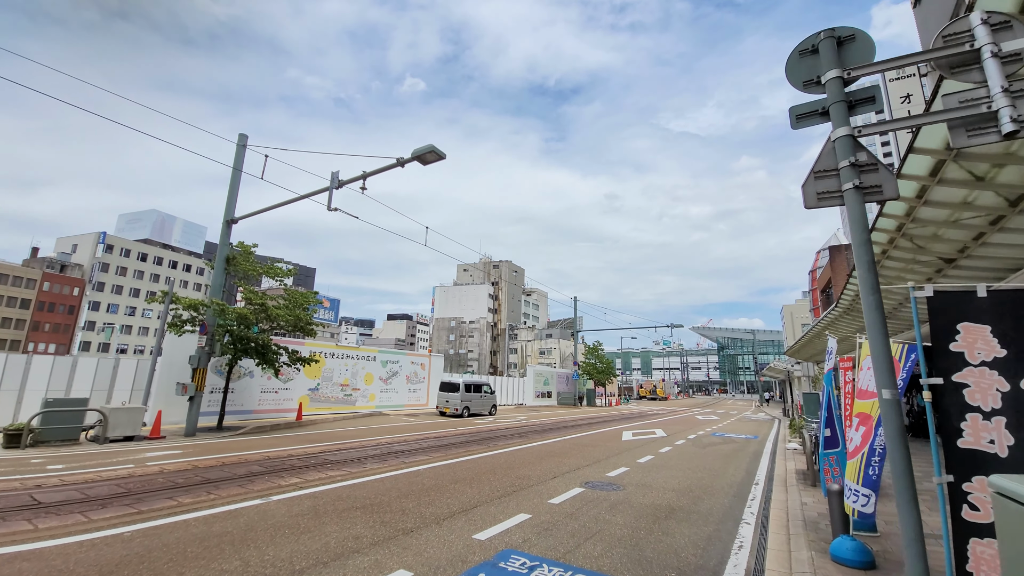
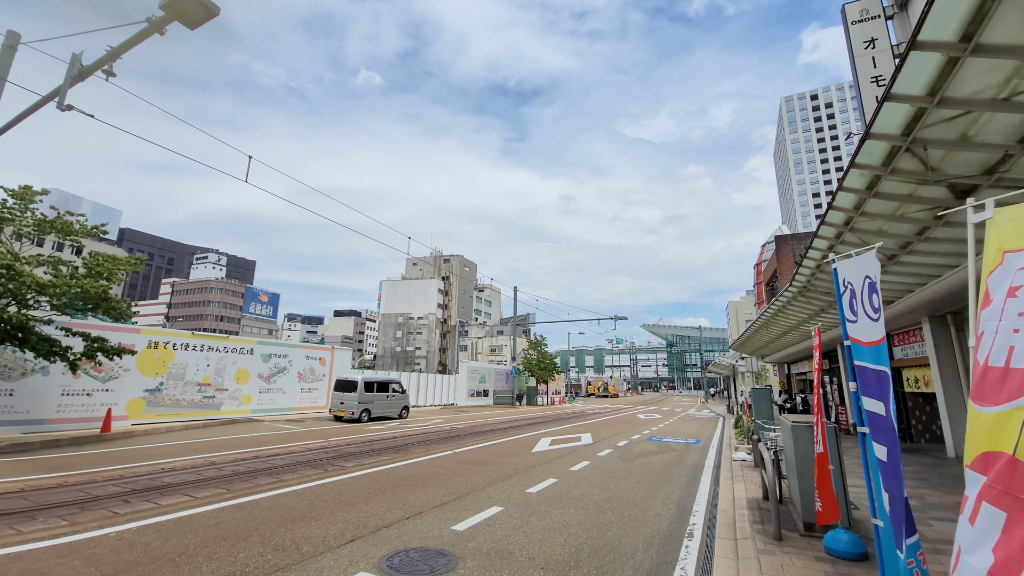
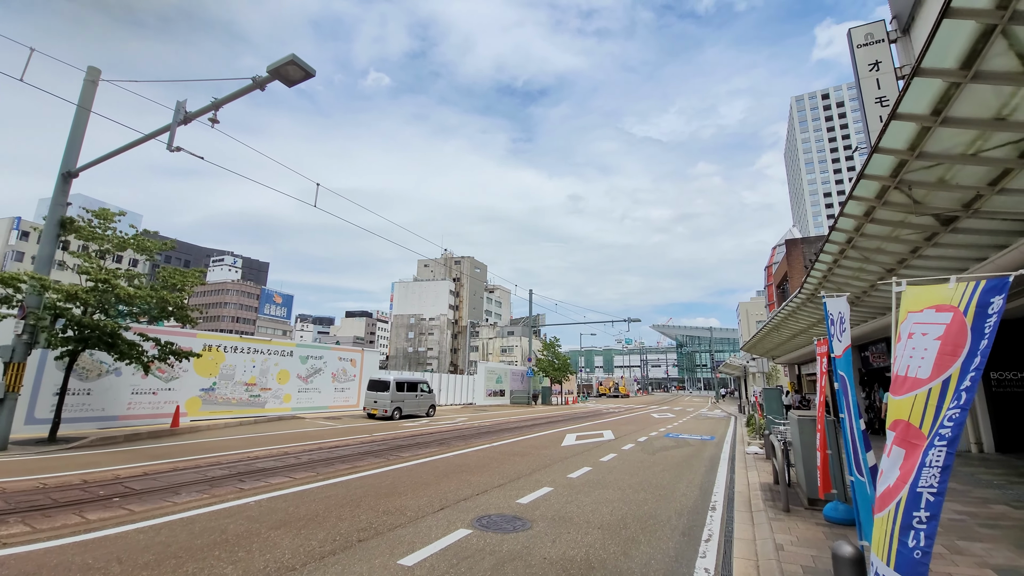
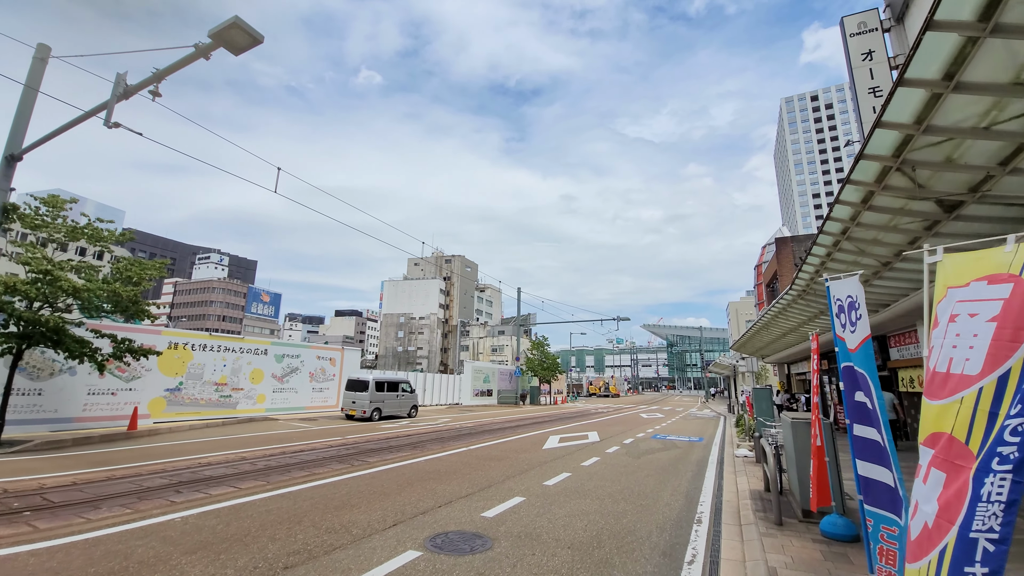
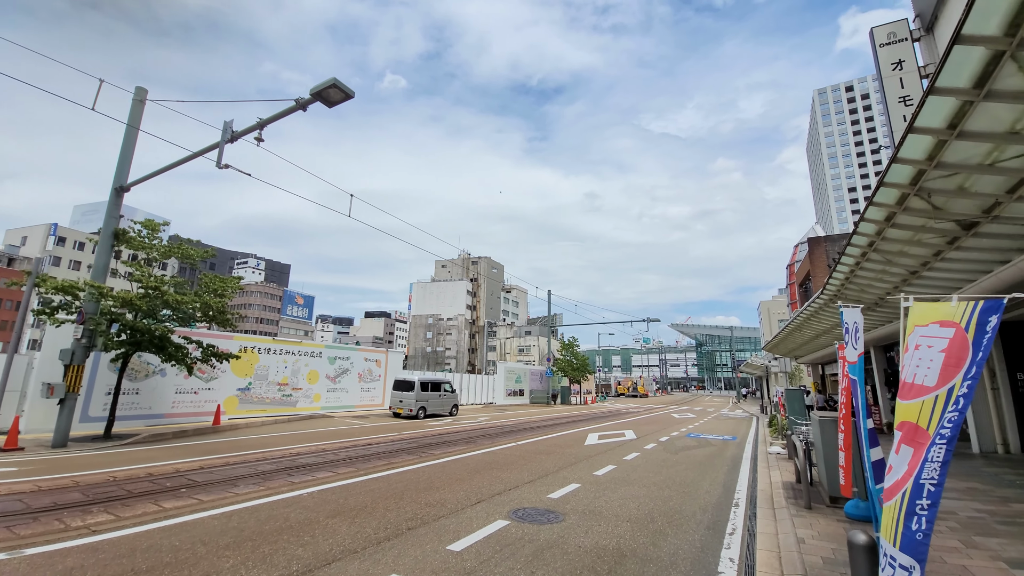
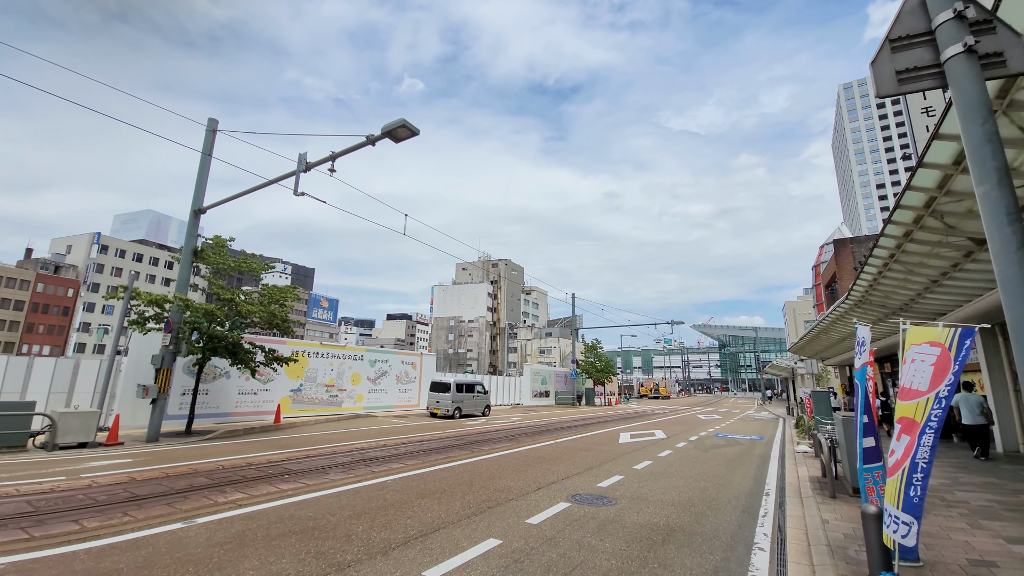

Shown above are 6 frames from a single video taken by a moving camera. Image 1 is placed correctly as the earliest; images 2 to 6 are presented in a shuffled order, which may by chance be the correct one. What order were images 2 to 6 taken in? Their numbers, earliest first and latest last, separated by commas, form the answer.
6, 5, 3, 4, 2
